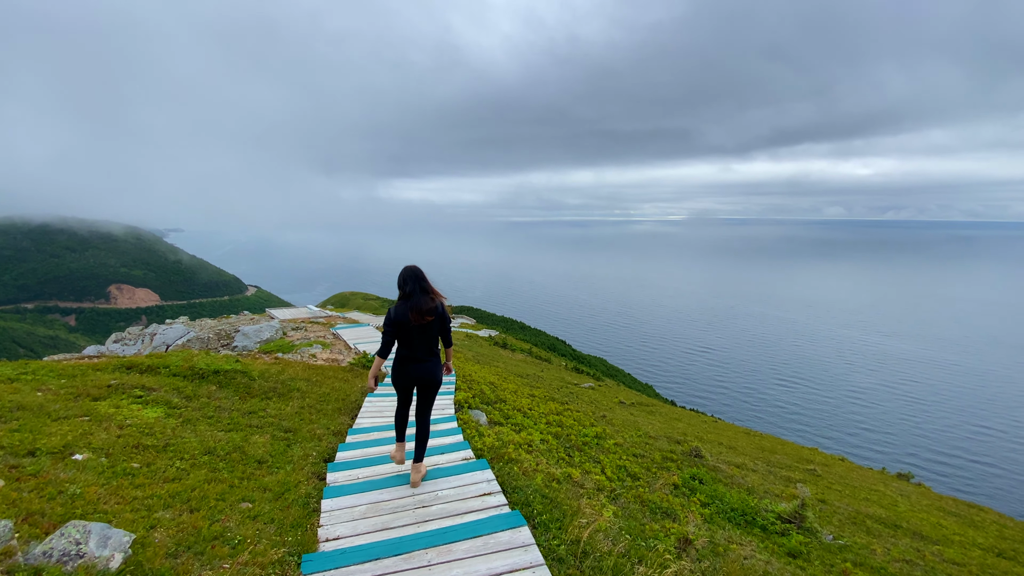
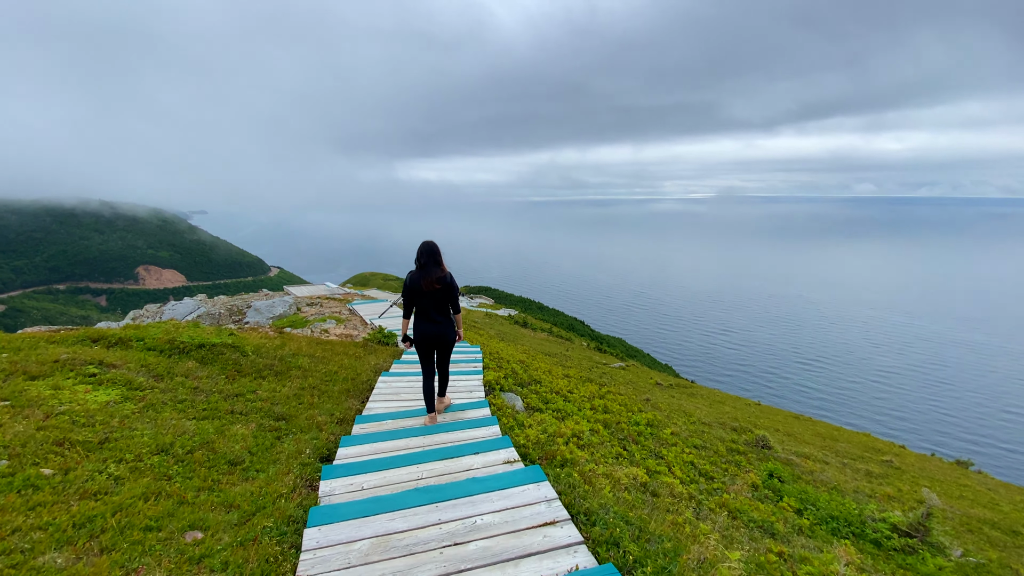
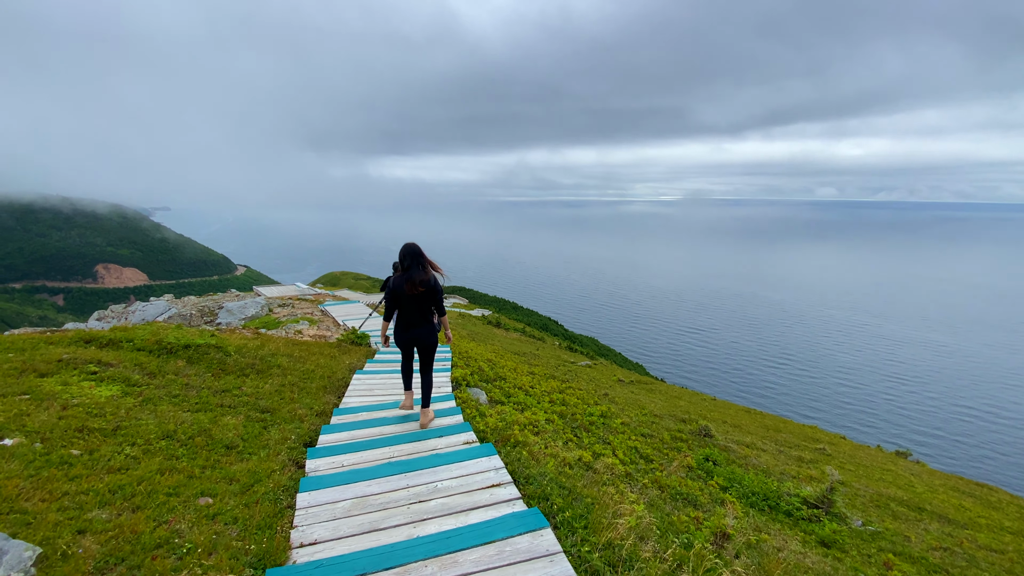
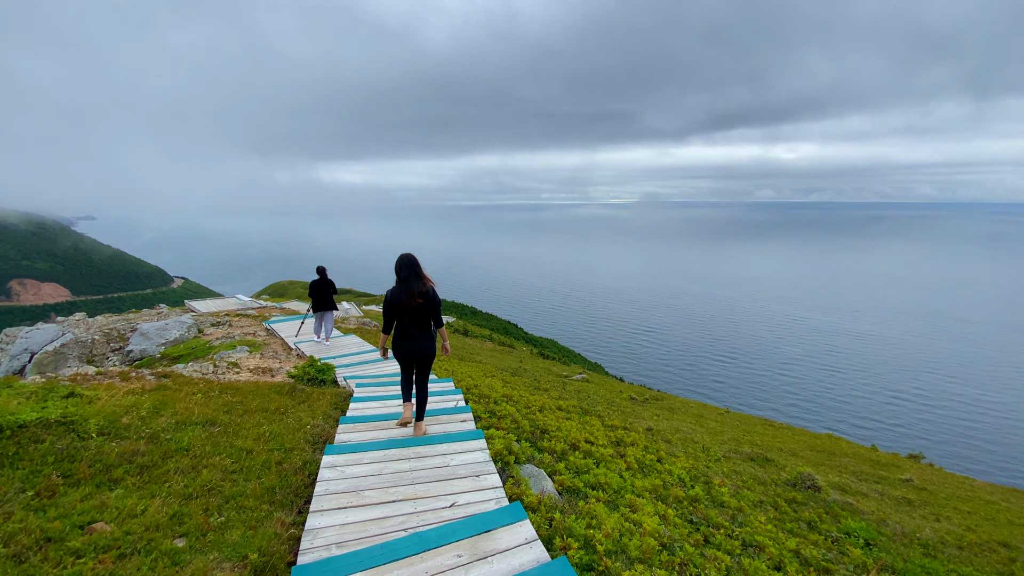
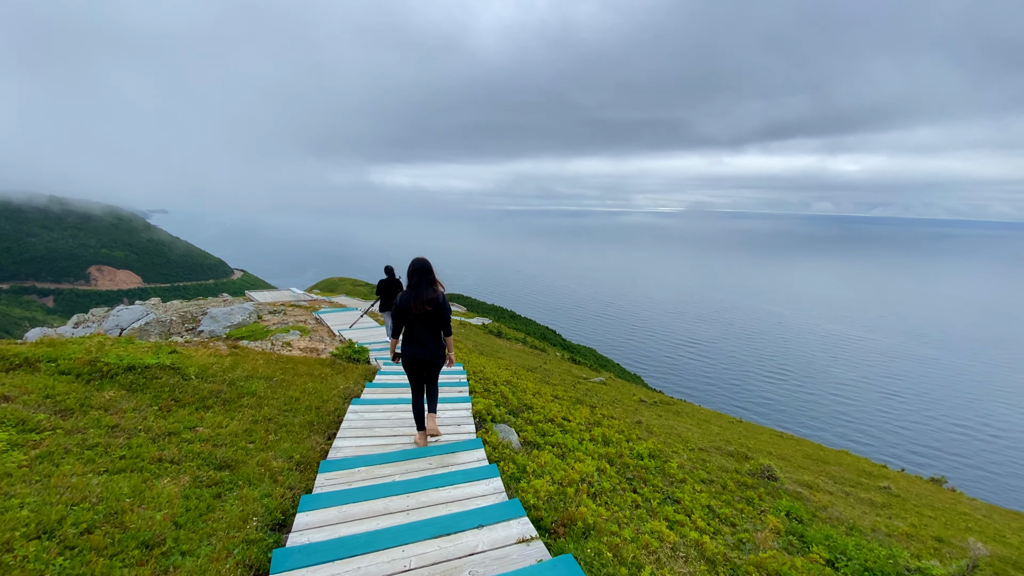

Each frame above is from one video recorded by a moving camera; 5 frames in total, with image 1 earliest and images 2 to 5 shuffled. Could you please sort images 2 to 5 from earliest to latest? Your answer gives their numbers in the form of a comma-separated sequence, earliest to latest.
3, 2, 5, 4
